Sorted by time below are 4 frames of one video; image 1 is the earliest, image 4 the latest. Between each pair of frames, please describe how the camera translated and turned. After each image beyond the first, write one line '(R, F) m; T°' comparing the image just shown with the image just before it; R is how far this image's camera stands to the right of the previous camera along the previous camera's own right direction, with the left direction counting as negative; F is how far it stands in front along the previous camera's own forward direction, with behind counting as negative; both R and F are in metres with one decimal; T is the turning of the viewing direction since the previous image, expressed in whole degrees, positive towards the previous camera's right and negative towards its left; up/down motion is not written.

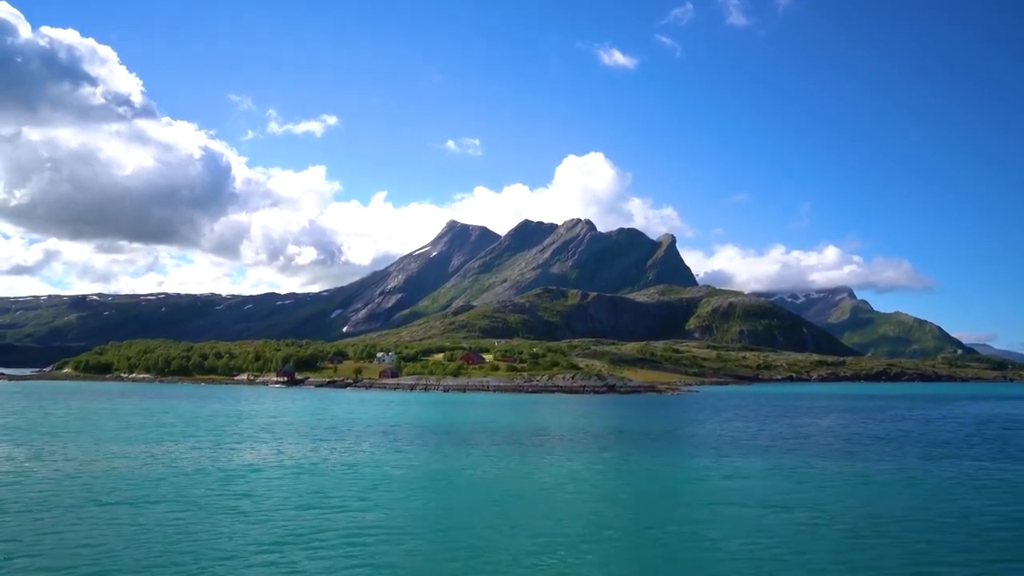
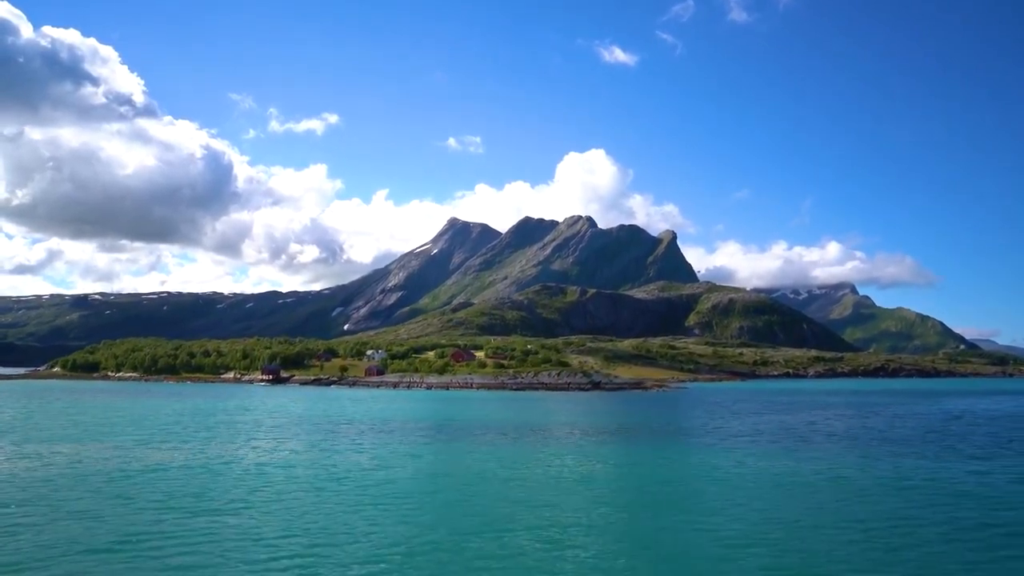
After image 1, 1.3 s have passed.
(+2.9, +1.4) m; 0°
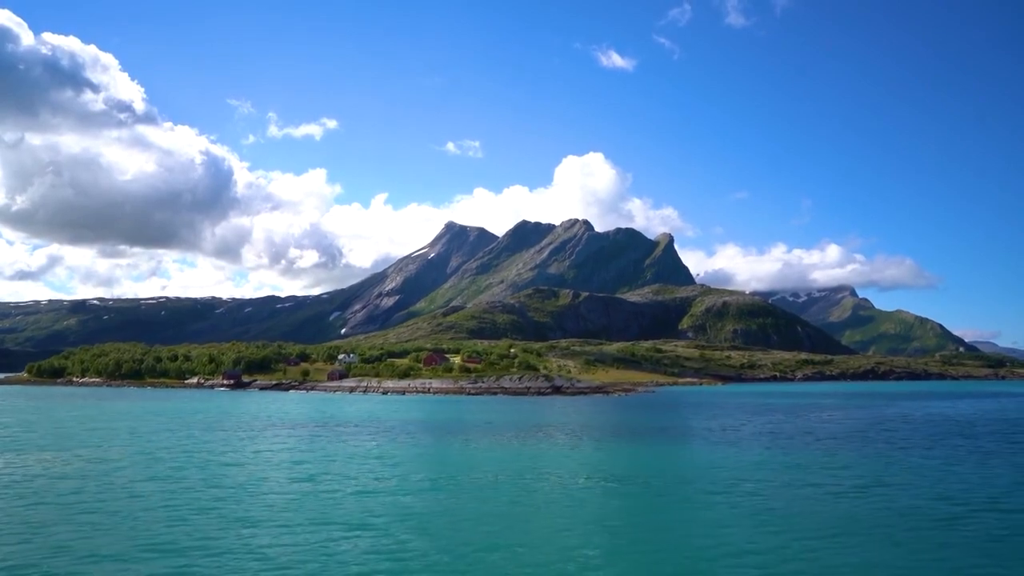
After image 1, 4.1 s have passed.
(+6.5, +2.5) m; 0°
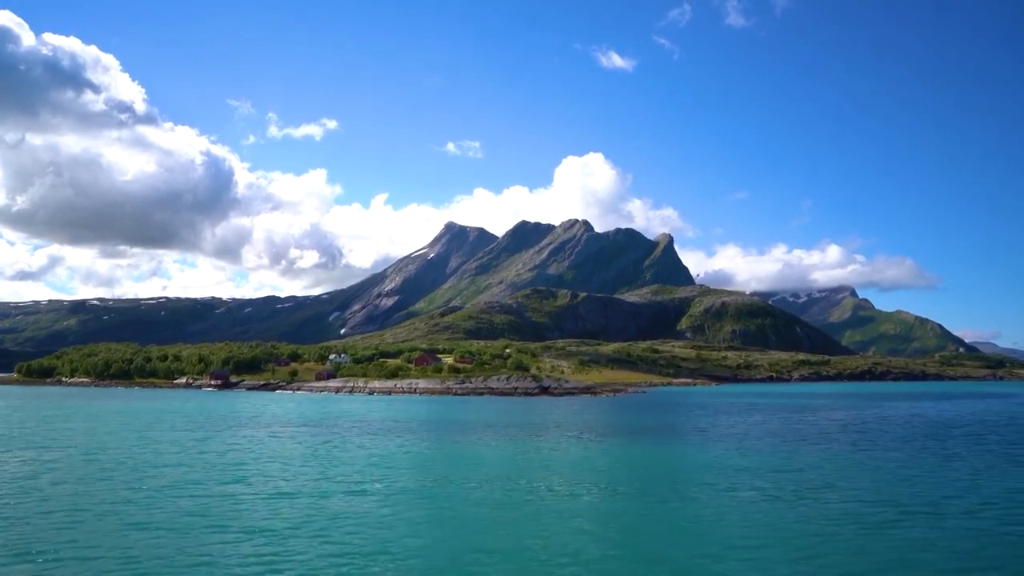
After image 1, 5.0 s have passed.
(+2.0, +0.9) m; 0°
